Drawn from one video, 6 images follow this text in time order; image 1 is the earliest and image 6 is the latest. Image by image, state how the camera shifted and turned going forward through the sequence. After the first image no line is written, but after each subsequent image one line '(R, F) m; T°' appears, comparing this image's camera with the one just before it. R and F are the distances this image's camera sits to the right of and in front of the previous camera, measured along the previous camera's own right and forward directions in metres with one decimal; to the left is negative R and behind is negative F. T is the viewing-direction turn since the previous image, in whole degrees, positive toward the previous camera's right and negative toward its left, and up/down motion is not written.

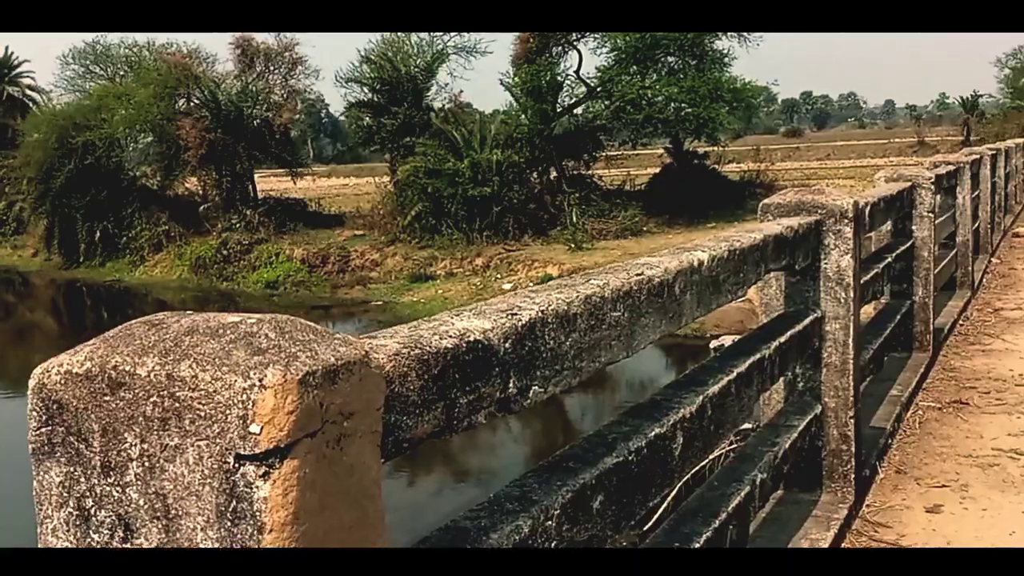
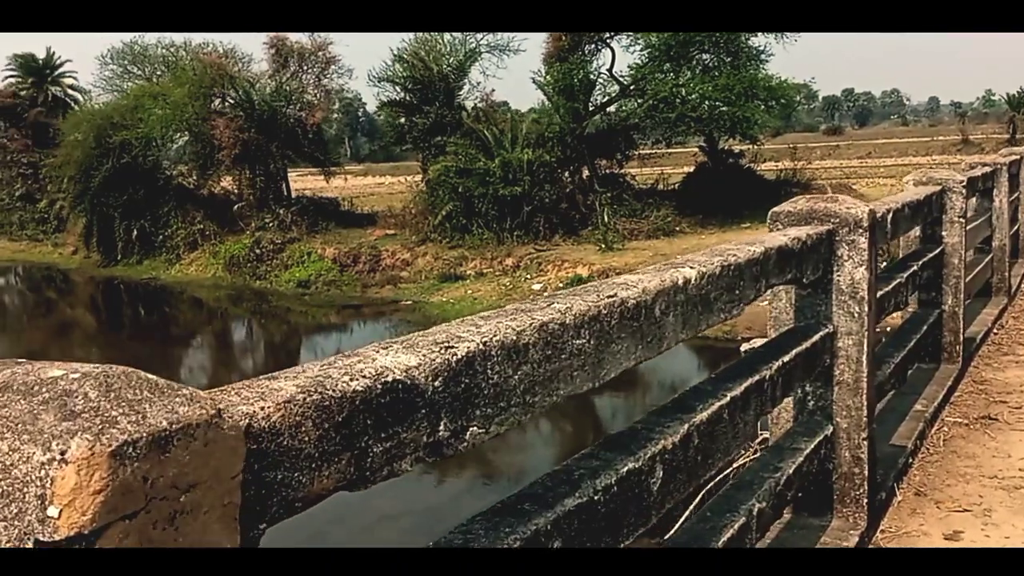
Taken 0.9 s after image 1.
(+0.1, +0.1) m; -2°
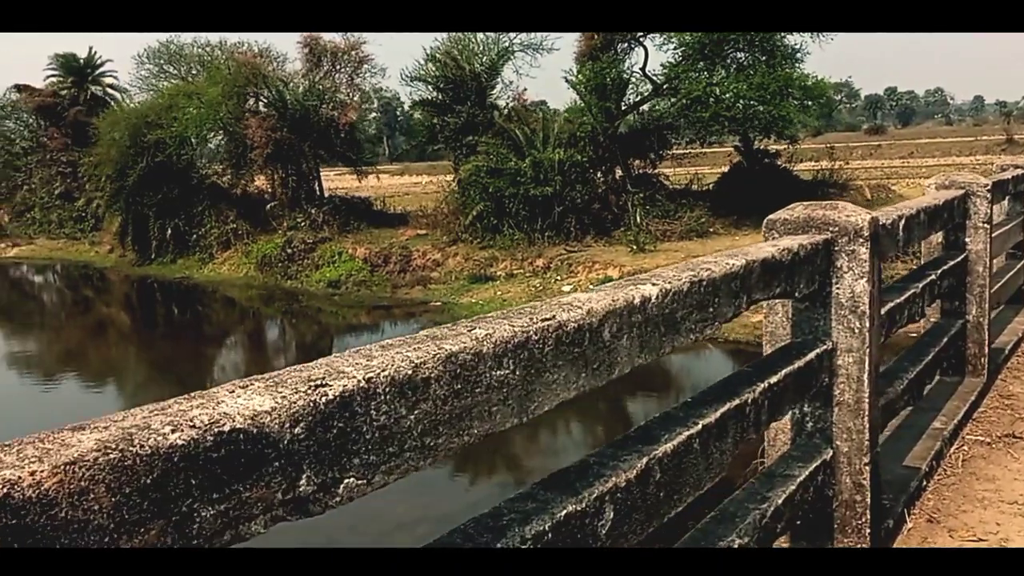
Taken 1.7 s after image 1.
(+0.2, +0.2) m; -2°
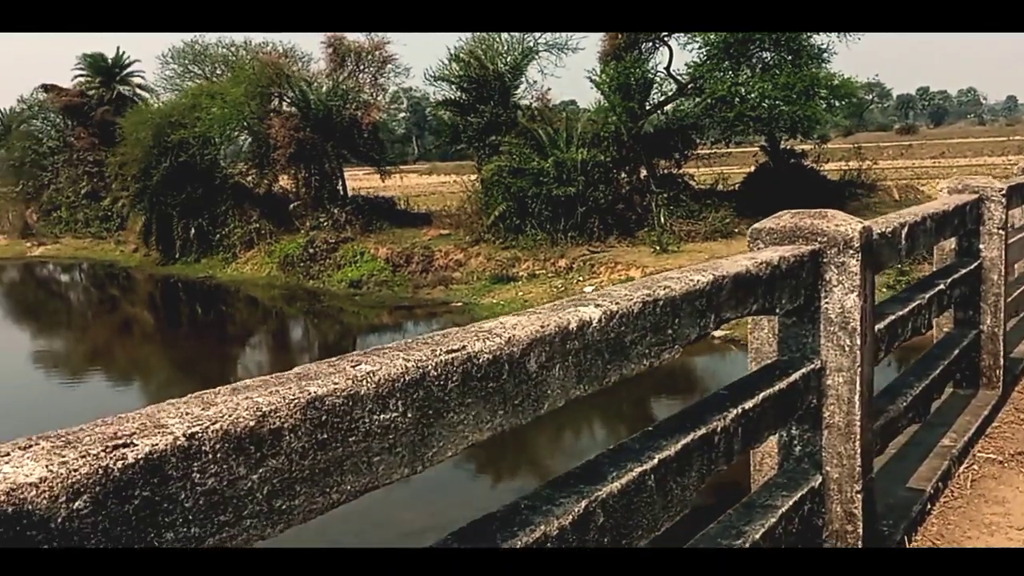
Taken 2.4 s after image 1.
(+0.2, +0.2) m; -2°
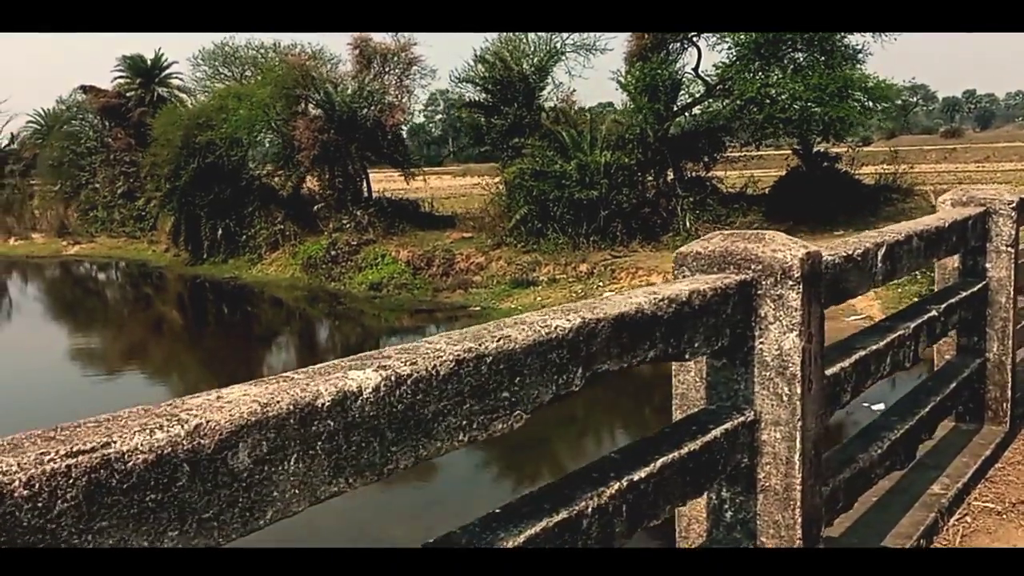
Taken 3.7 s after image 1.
(+0.4, +0.4) m; -2°
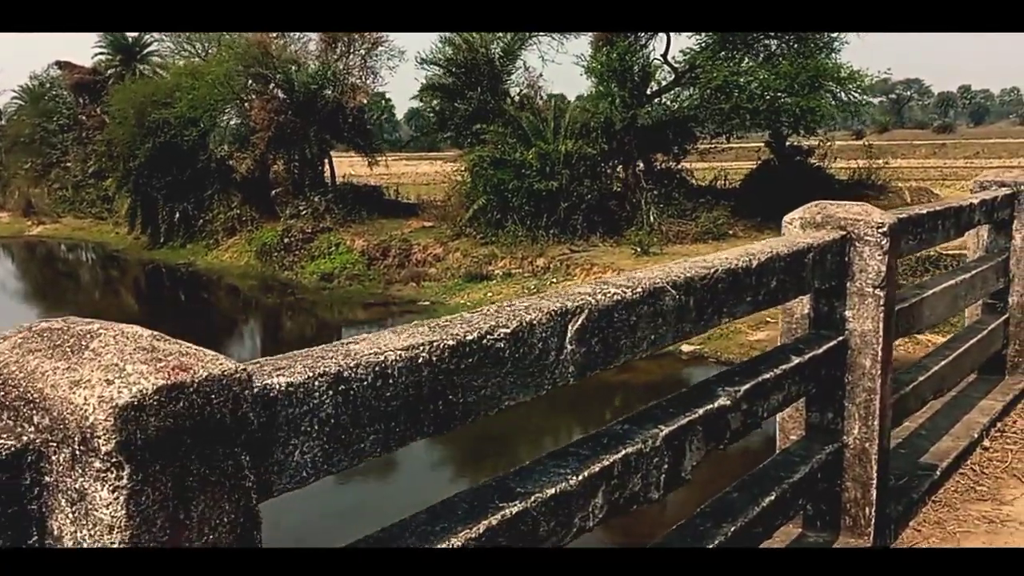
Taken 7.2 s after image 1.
(+1.0, +1.3) m; +1°
